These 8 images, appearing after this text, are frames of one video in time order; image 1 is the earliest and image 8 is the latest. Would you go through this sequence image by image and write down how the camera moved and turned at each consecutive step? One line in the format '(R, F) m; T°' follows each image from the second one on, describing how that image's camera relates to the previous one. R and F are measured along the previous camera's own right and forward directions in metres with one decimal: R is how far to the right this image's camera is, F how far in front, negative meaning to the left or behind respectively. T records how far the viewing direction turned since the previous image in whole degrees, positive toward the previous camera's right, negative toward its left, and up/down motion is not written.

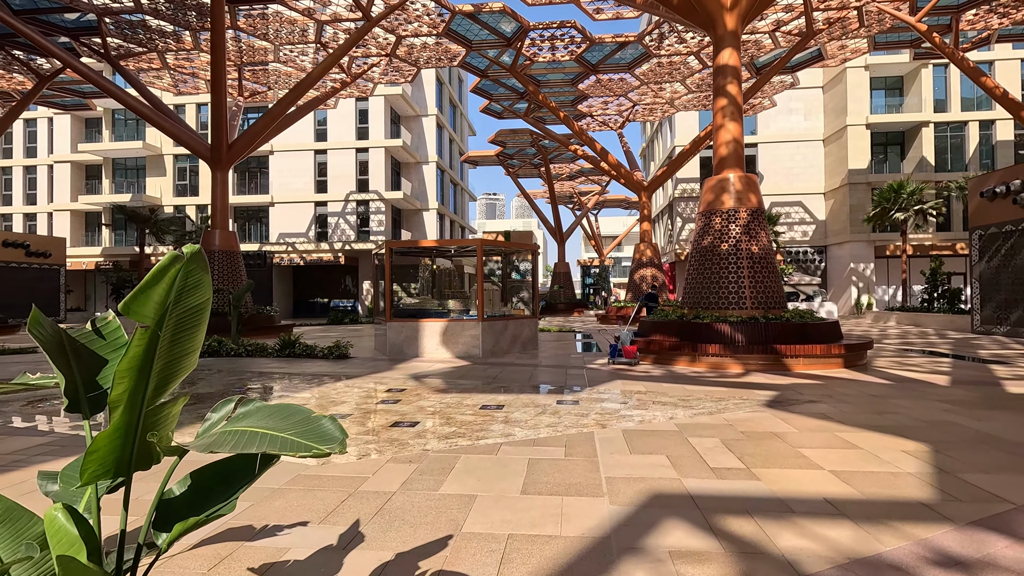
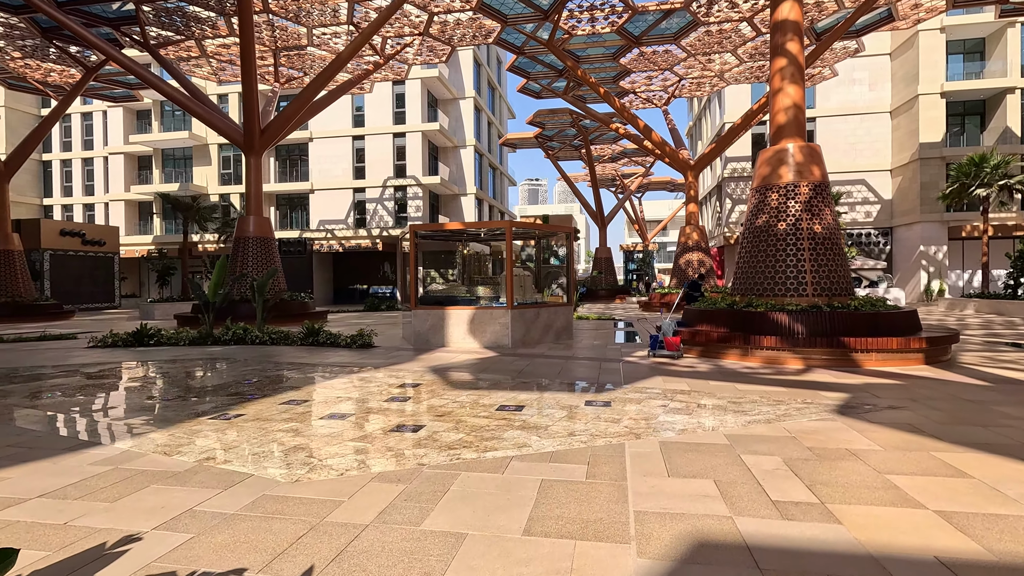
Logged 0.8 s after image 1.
(+0.2, +0.9) m; -5°
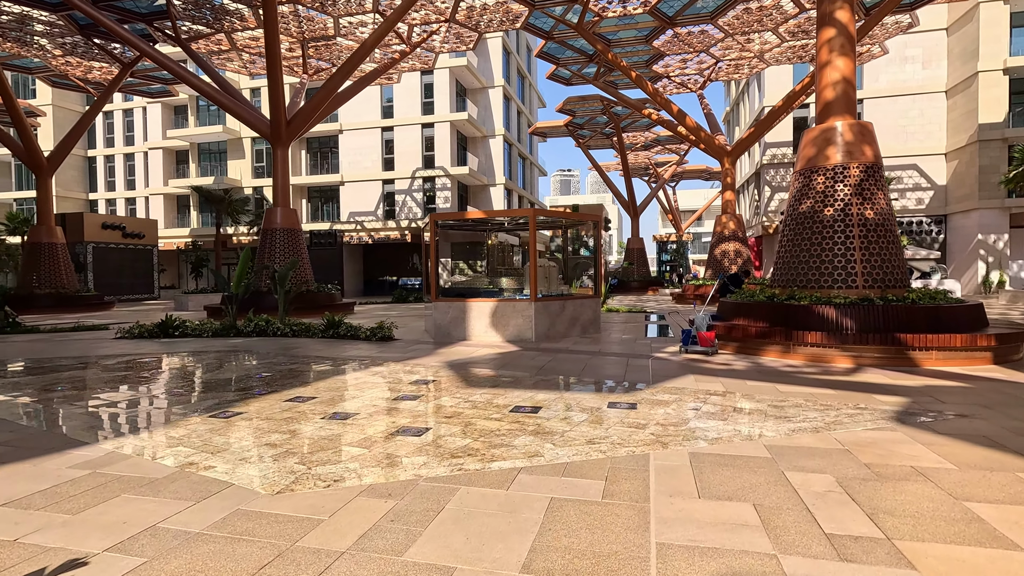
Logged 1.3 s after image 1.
(+0.2, +0.5) m; -3°
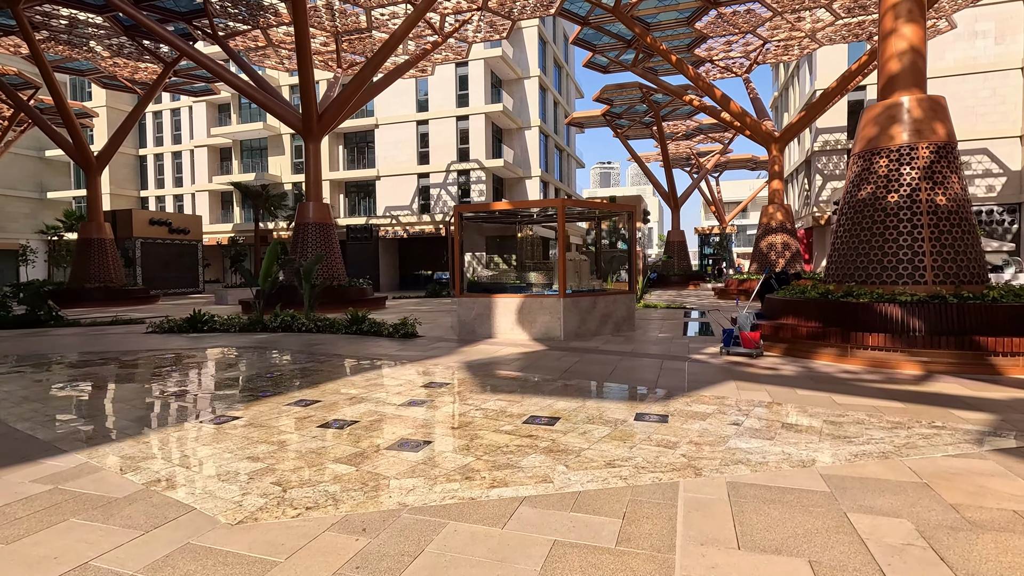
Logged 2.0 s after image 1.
(+0.2, +0.6) m; -4°
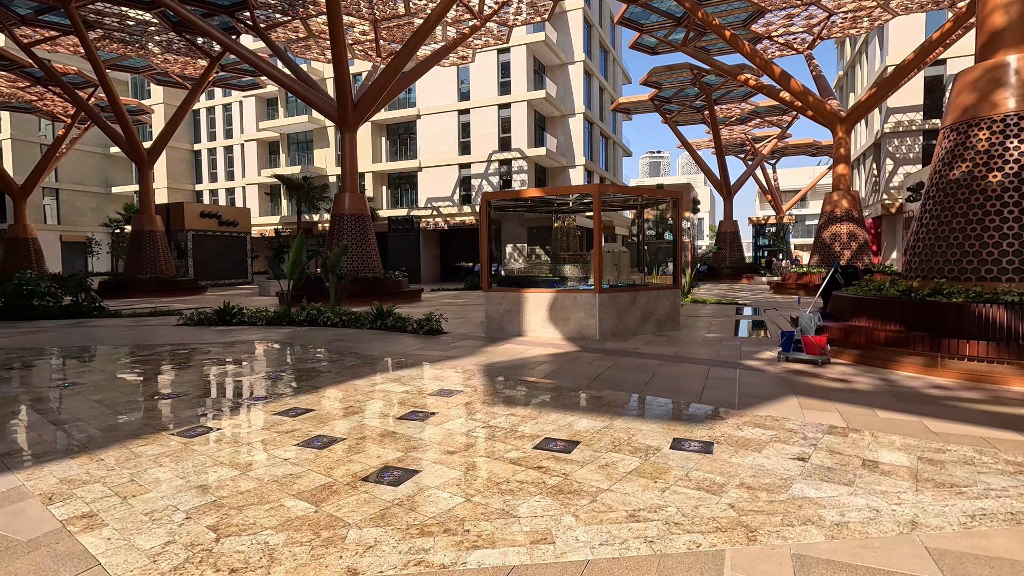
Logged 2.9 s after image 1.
(+0.3, +0.9) m; -5°
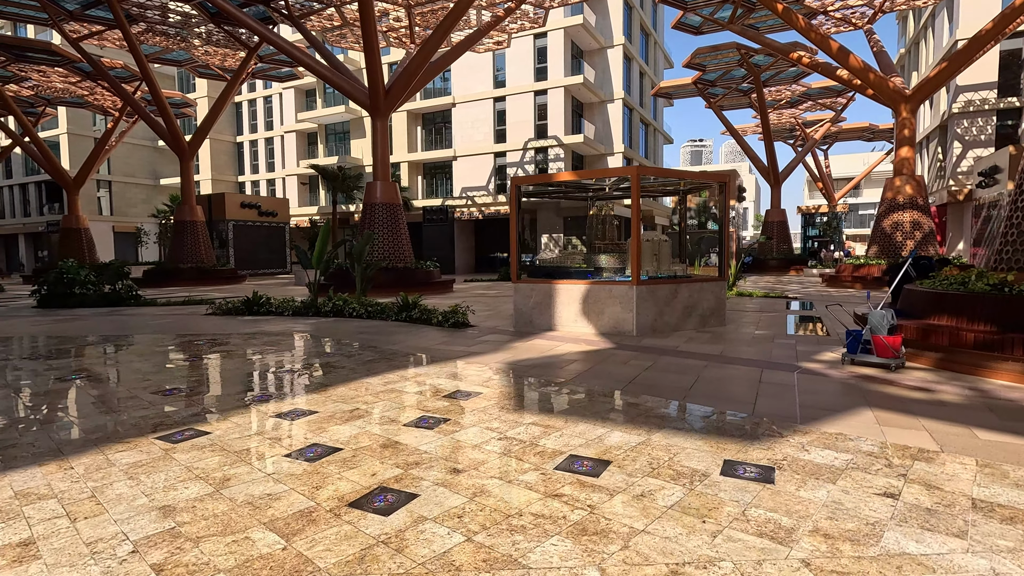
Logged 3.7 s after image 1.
(+0.1, +0.7) m; -4°
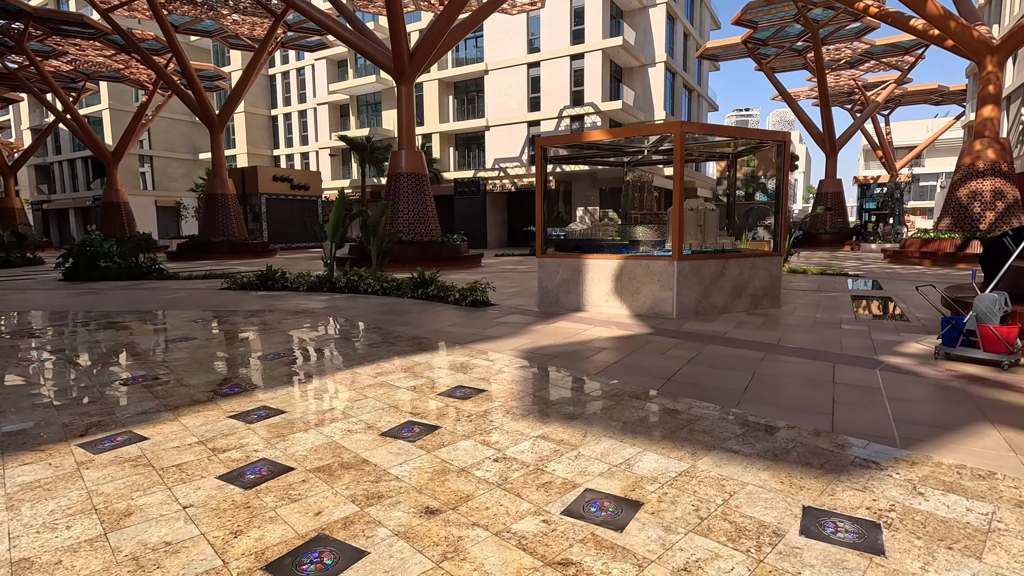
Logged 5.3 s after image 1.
(+0.2, +1.0) m; -4°
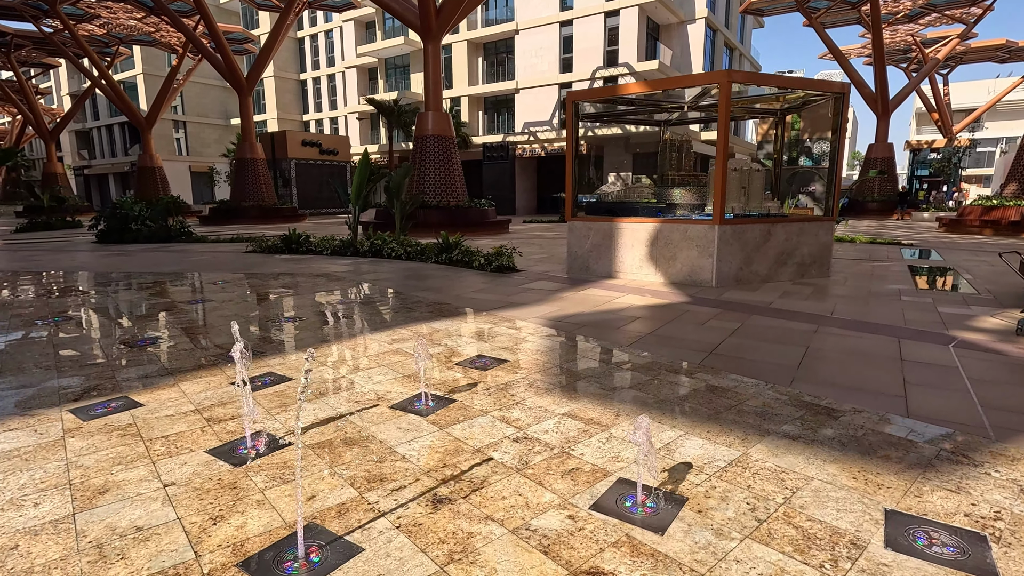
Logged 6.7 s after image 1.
(0.0, +0.4) m; -3°
